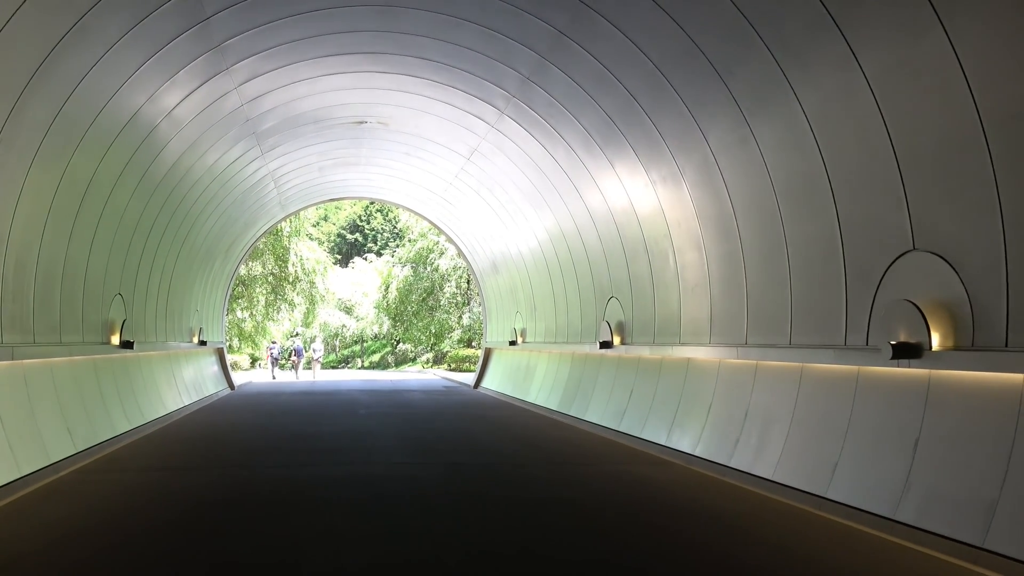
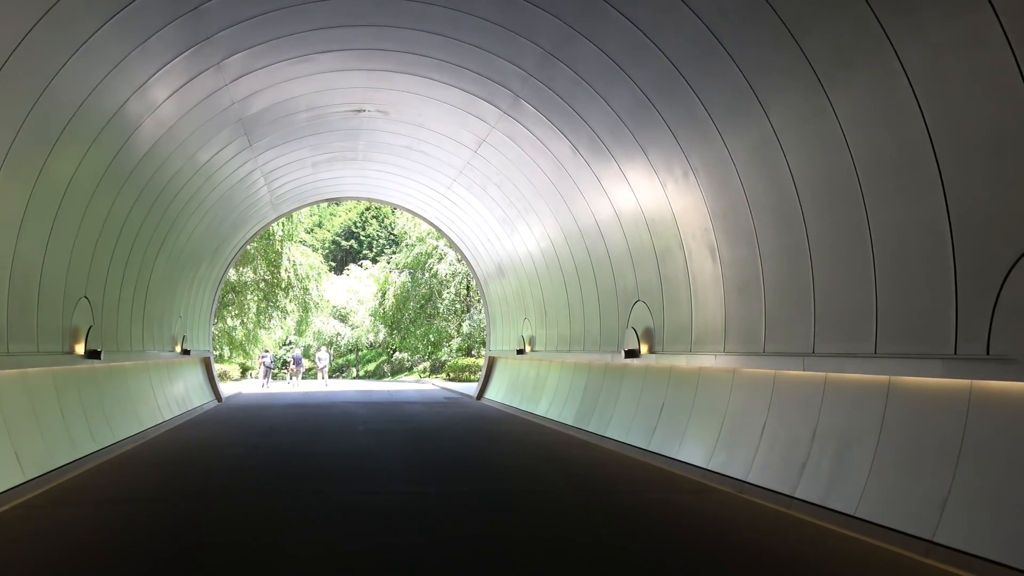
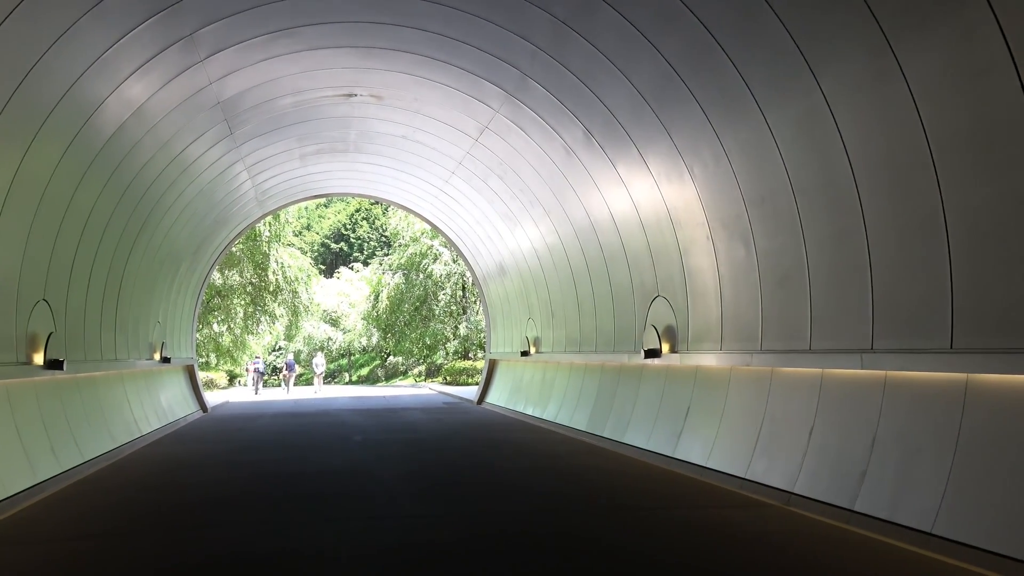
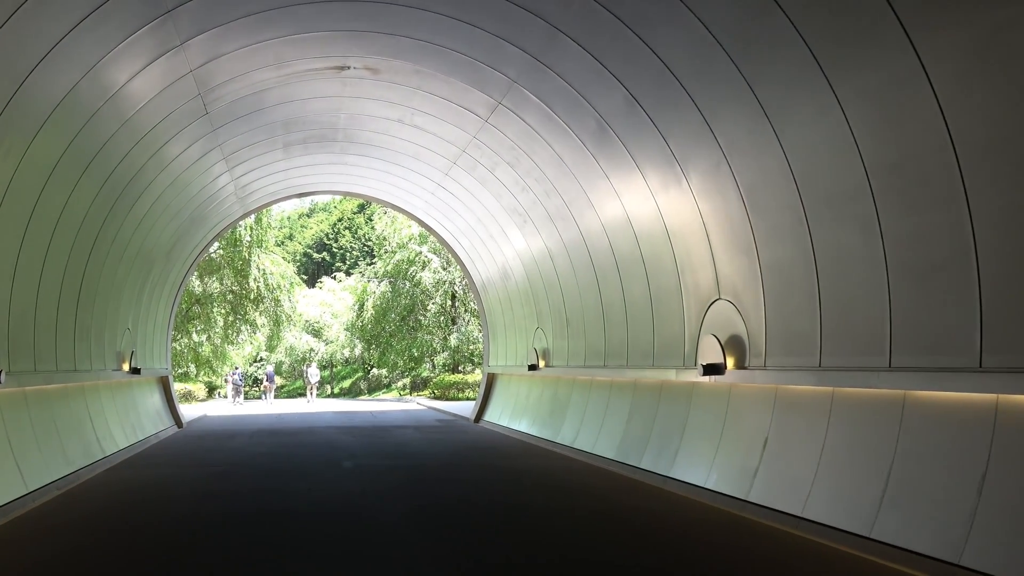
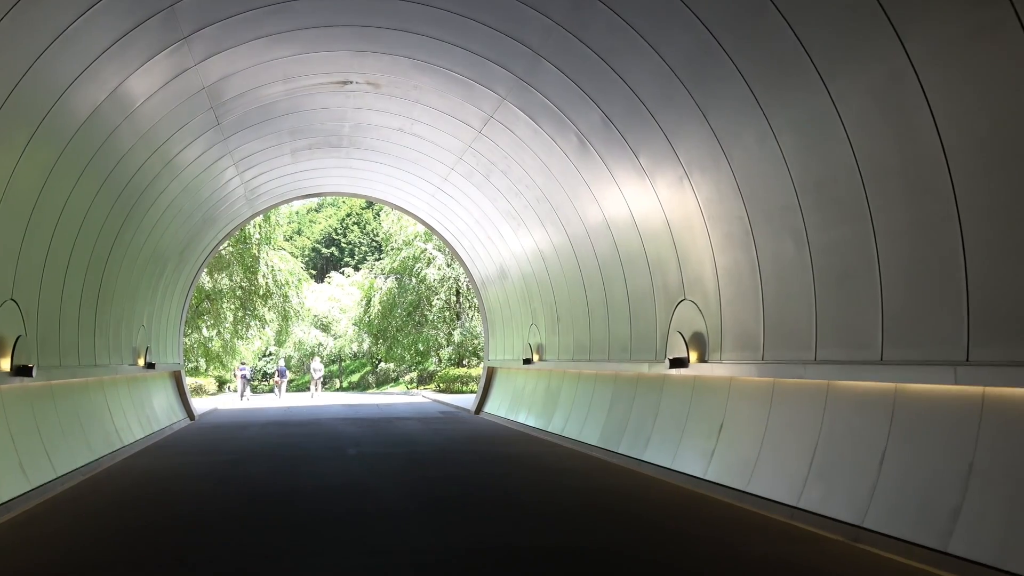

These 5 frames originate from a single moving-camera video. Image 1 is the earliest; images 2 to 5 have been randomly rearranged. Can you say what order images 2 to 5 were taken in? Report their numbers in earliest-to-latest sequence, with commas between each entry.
2, 3, 5, 4
